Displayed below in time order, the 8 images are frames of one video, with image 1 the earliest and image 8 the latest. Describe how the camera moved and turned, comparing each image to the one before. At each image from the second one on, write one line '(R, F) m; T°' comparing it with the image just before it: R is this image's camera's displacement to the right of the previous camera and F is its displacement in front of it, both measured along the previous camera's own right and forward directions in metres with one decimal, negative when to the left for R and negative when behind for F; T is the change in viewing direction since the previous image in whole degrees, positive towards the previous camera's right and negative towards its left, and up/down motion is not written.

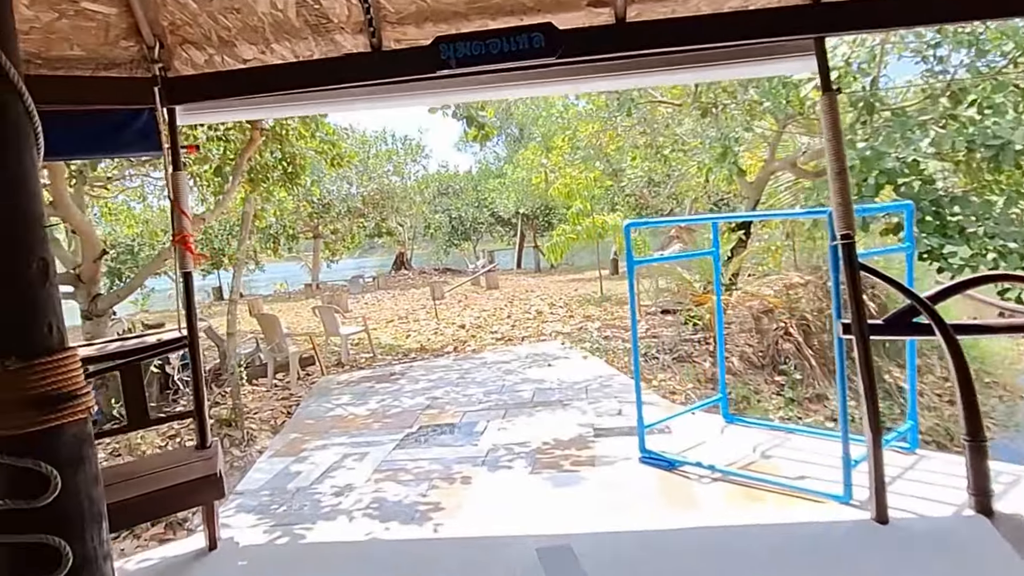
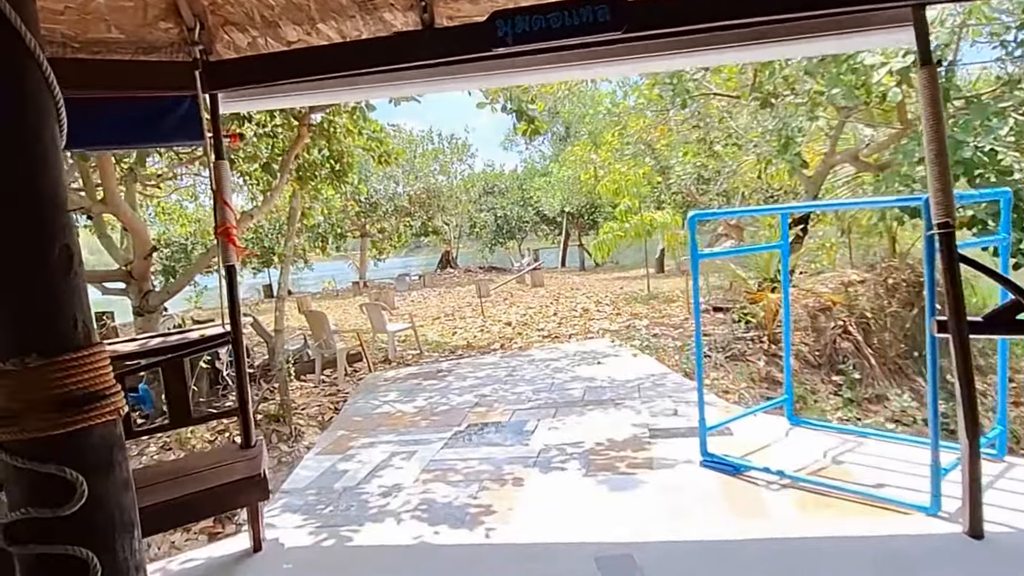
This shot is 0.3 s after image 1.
(0.0, +0.1) m; -3°
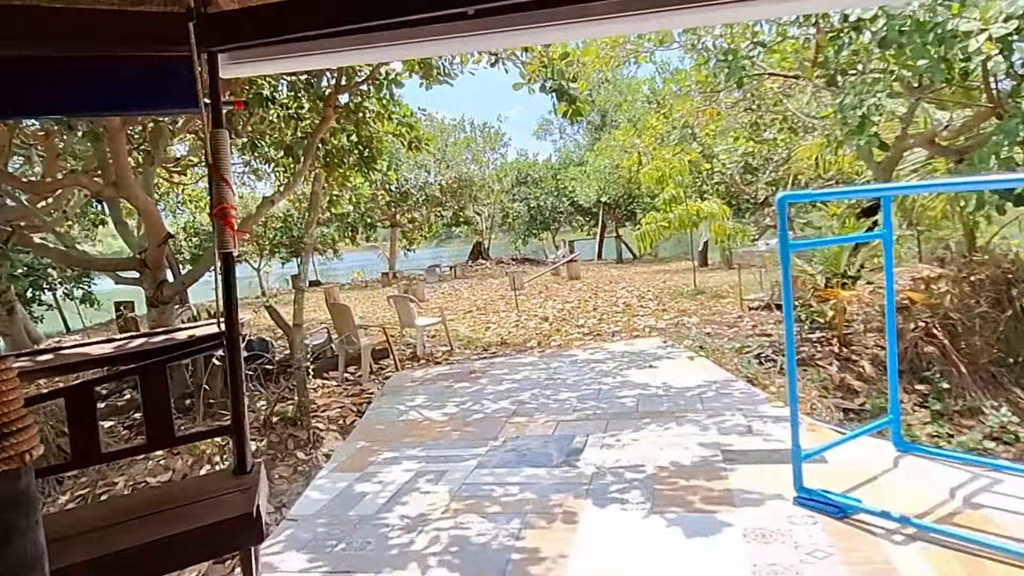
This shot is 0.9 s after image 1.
(-0.1, +0.5) m; -2°
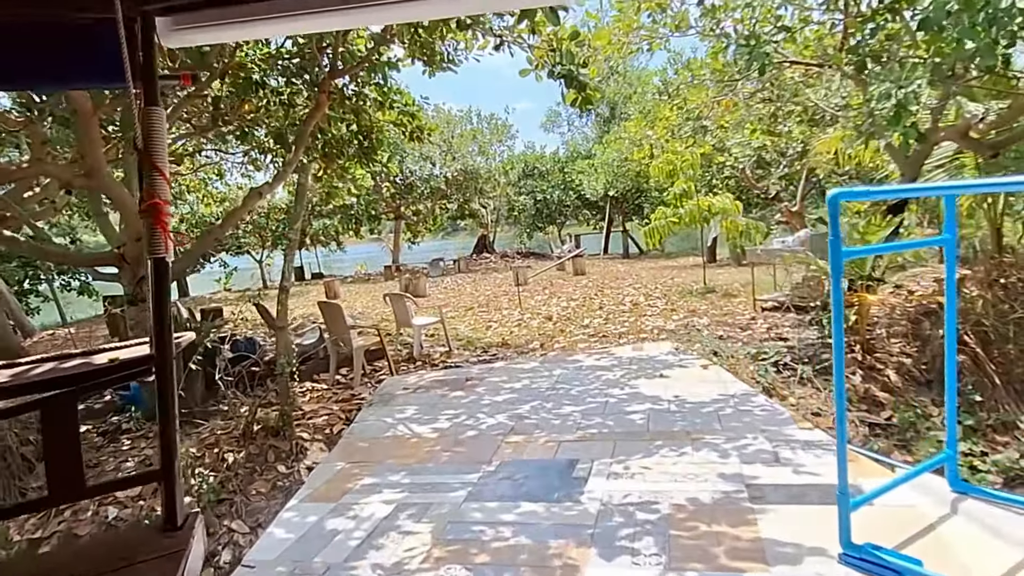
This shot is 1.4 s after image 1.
(0.0, +0.4) m; 0°
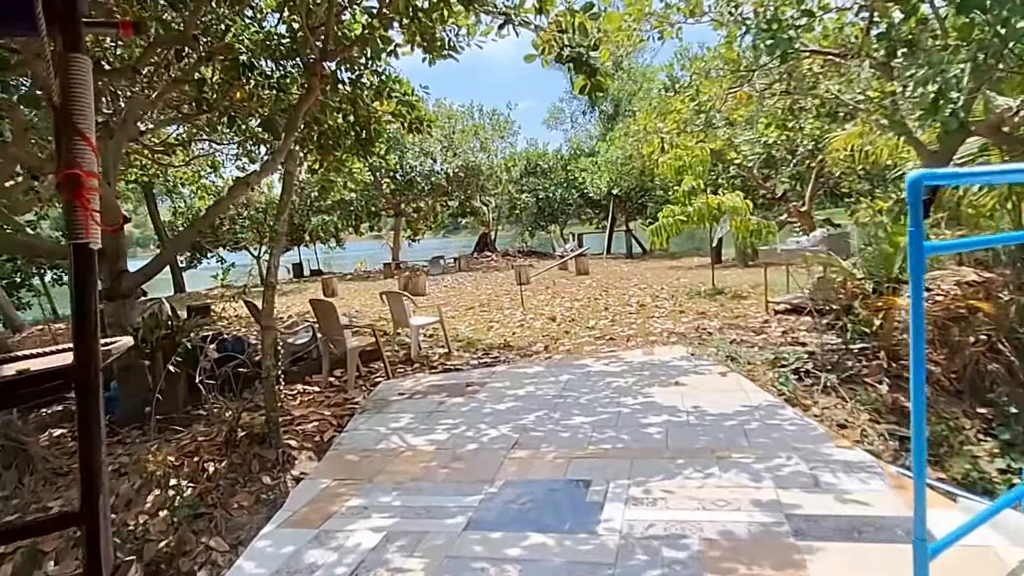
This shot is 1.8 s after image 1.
(0.0, +0.3) m; 0°
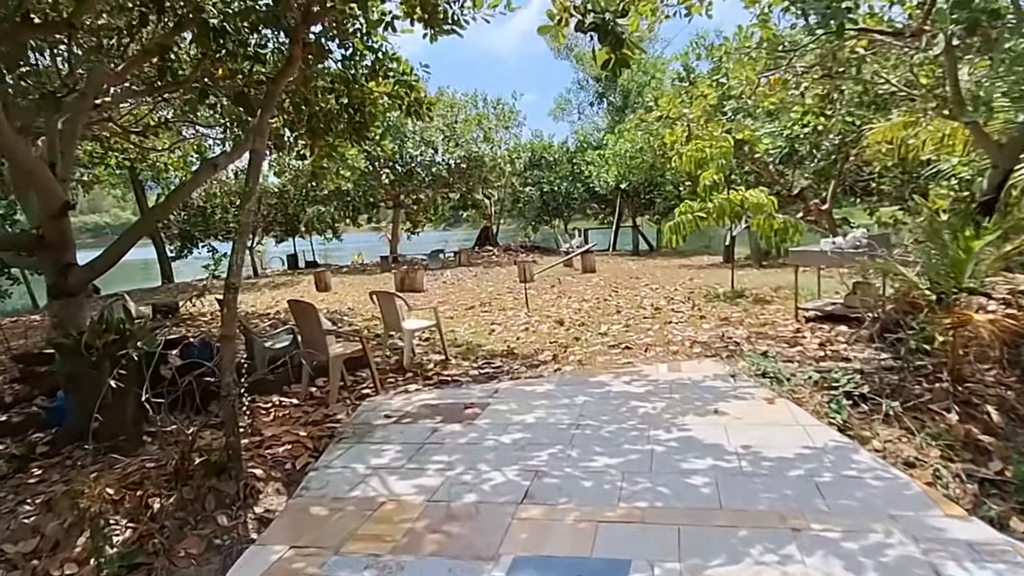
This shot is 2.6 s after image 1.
(0.0, +0.7) m; 0°
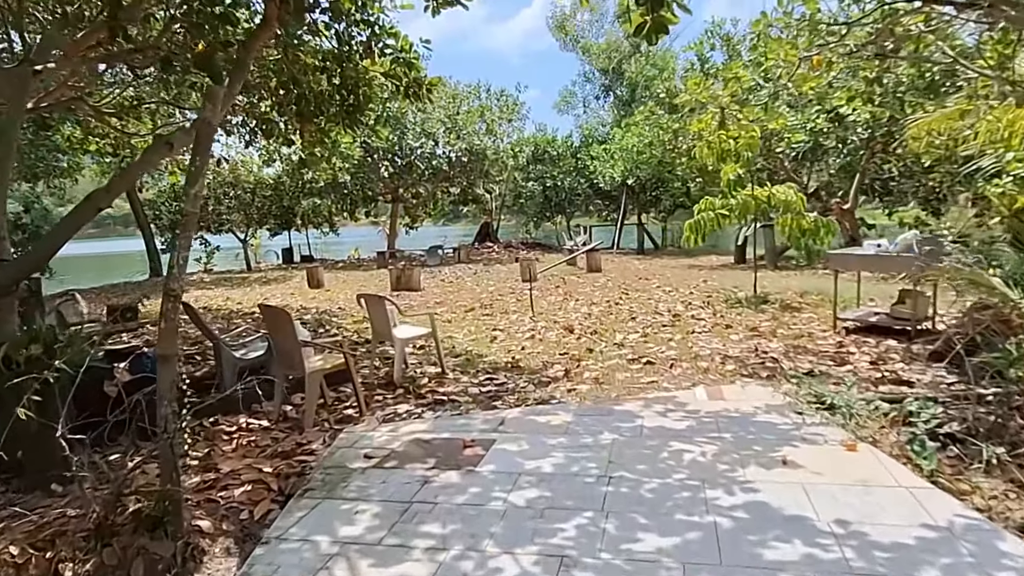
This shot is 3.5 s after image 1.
(-0.1, +0.7) m; 0°
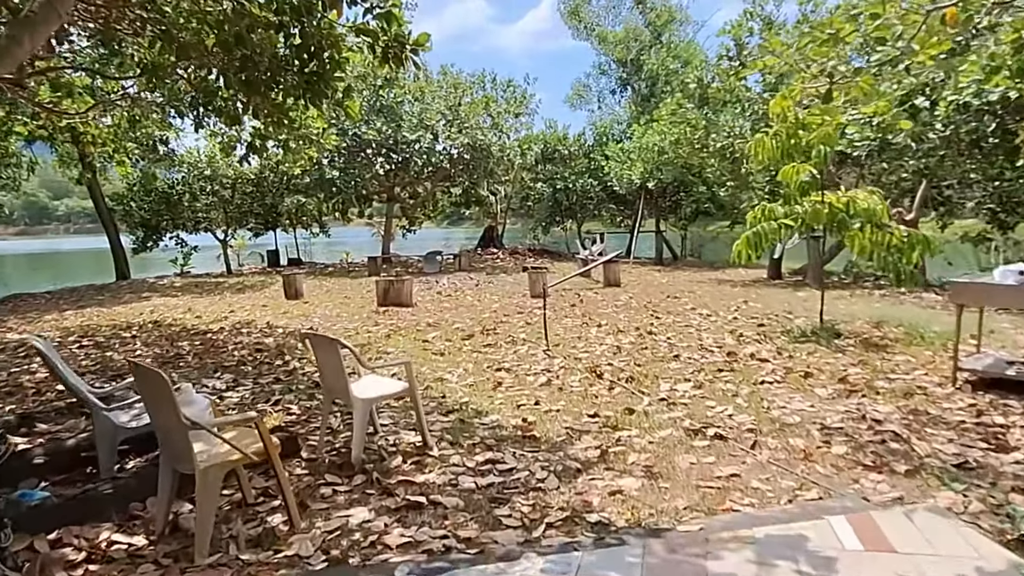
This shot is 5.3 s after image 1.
(0.0, +1.5) m; 0°
